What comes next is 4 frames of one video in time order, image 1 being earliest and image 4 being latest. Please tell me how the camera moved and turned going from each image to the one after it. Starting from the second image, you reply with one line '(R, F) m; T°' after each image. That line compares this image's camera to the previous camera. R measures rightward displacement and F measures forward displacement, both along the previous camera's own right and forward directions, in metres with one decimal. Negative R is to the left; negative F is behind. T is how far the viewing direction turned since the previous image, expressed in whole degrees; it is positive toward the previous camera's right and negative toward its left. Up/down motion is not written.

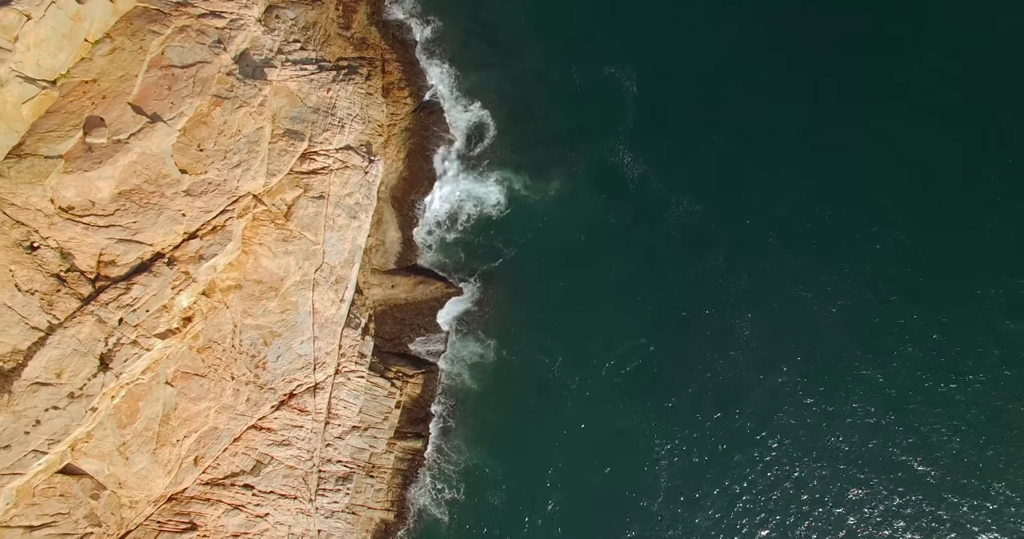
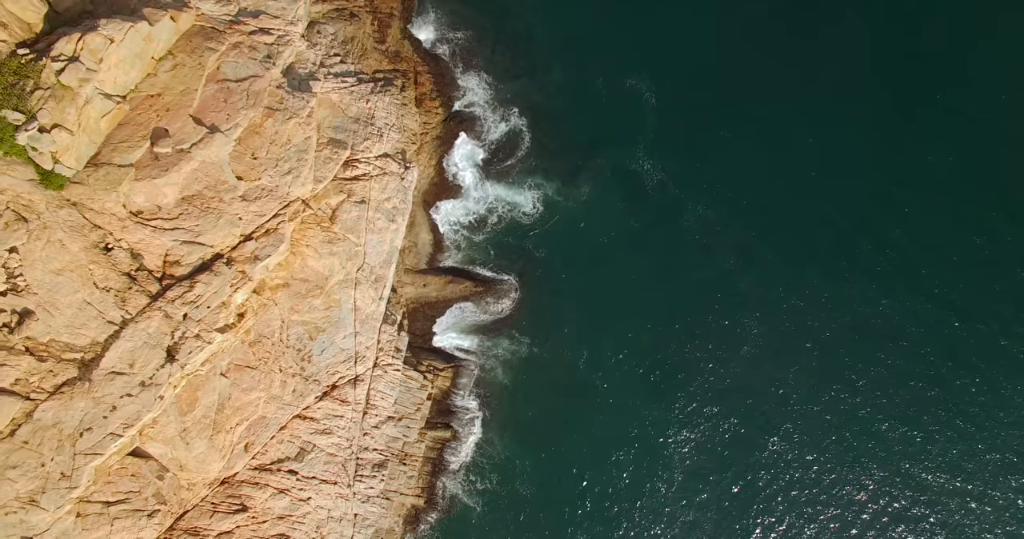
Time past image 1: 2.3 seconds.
(-1.6, -2.6) m; 0°
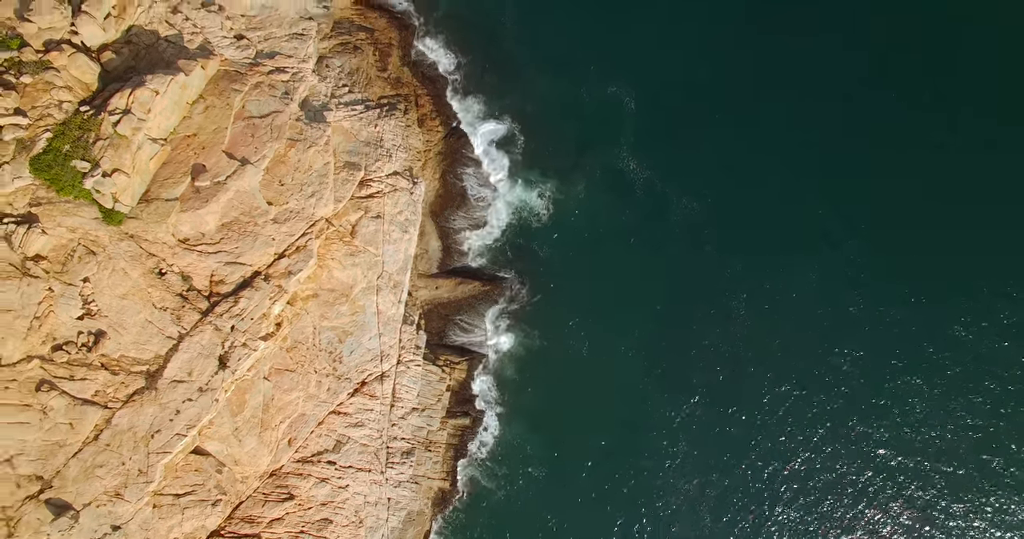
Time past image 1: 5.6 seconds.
(-0.2, -4.6) m; 0°
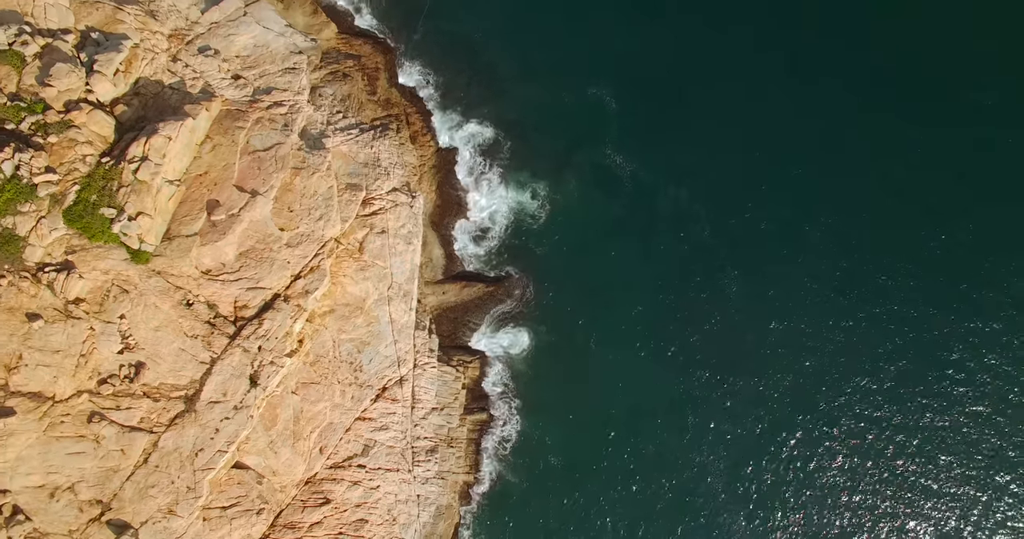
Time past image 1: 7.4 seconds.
(+0.1, -2.8) m; 0°
